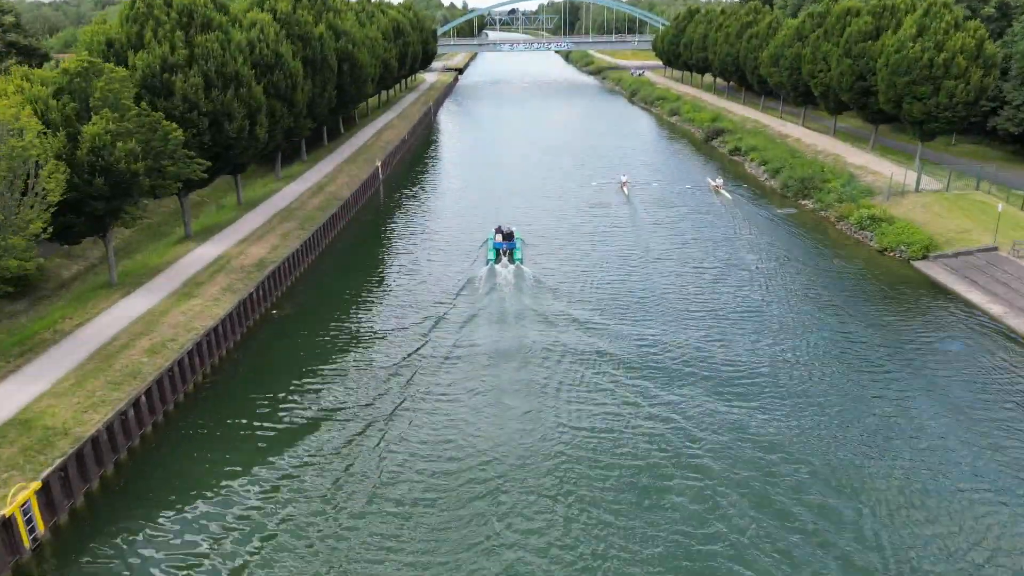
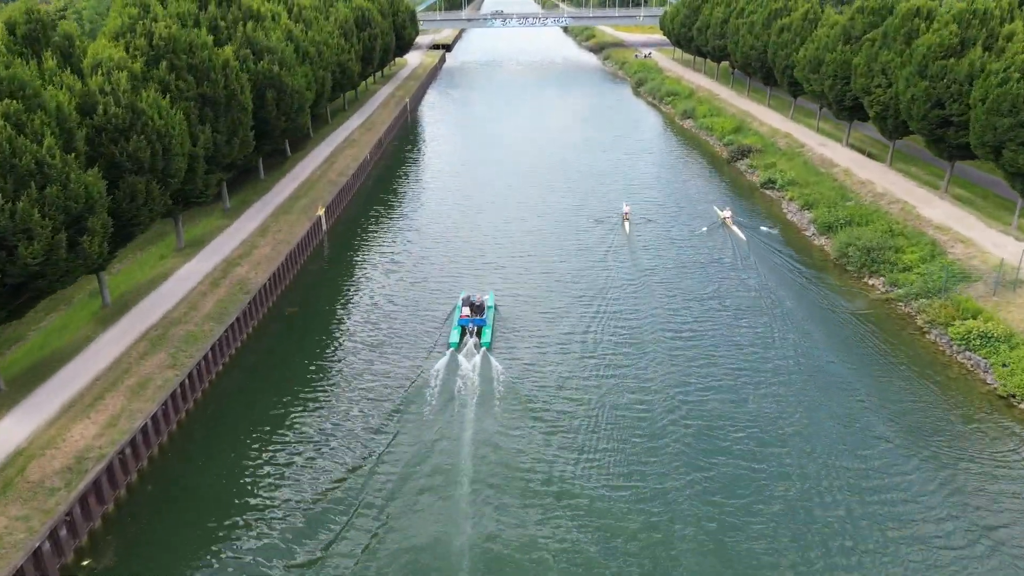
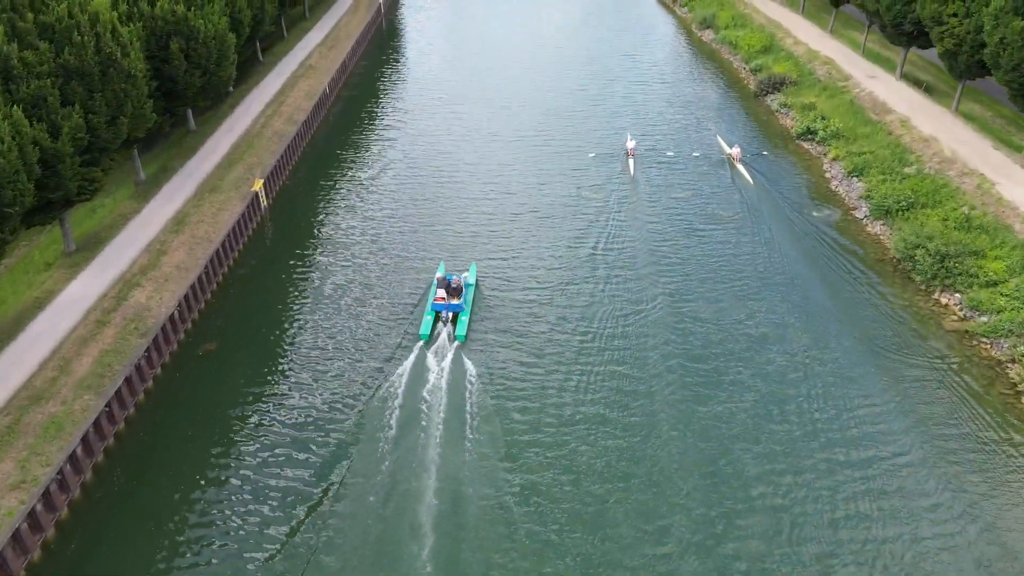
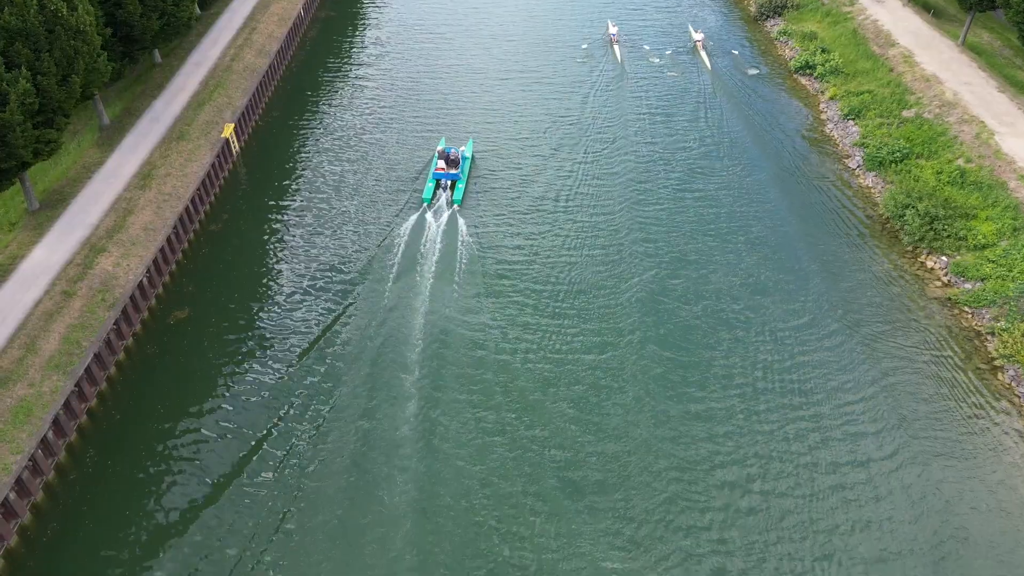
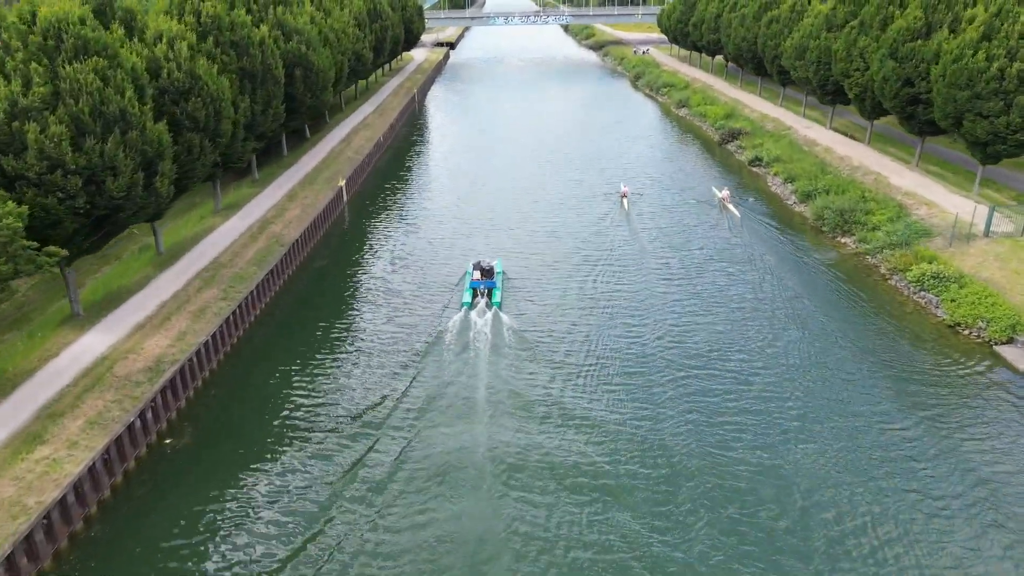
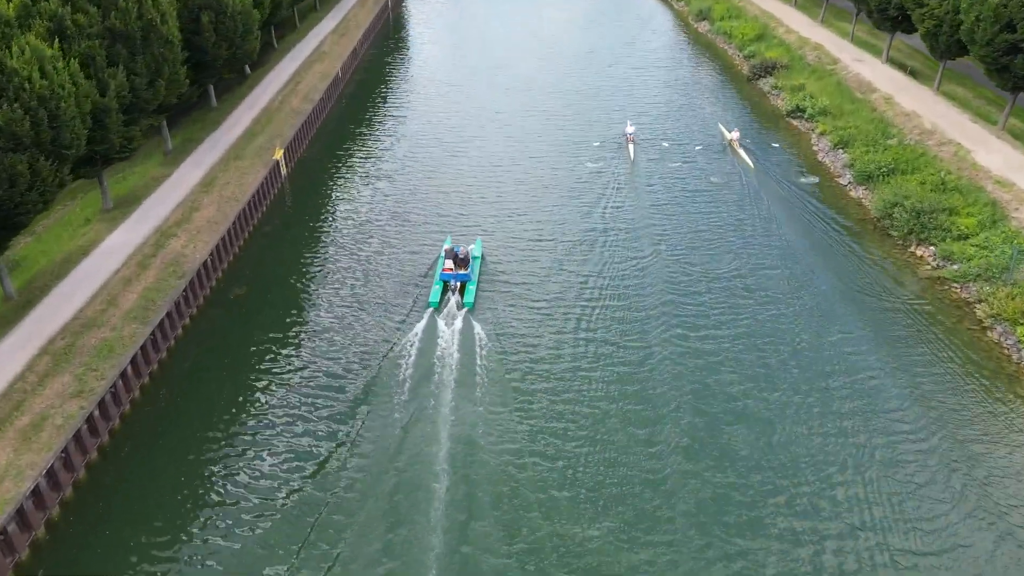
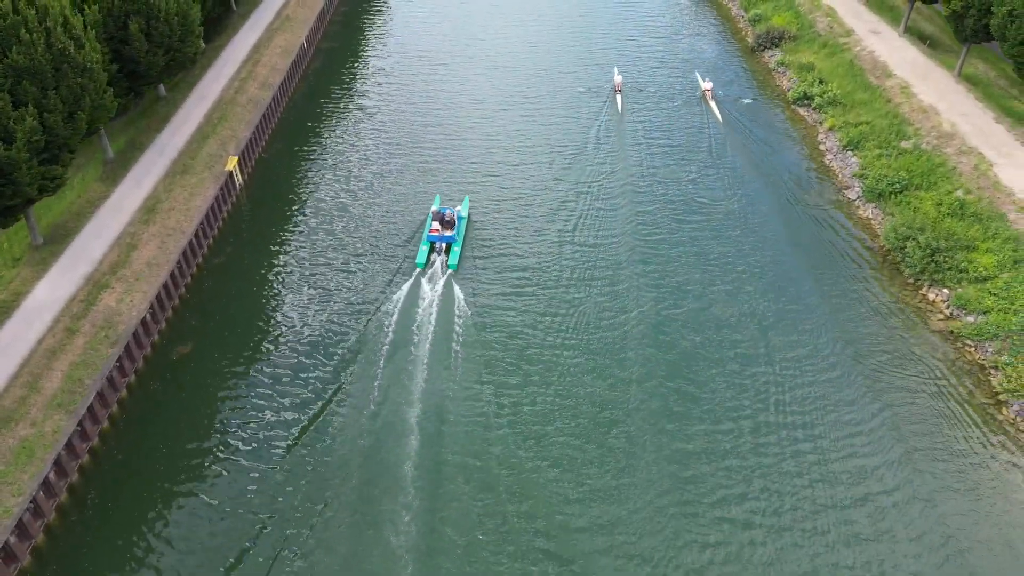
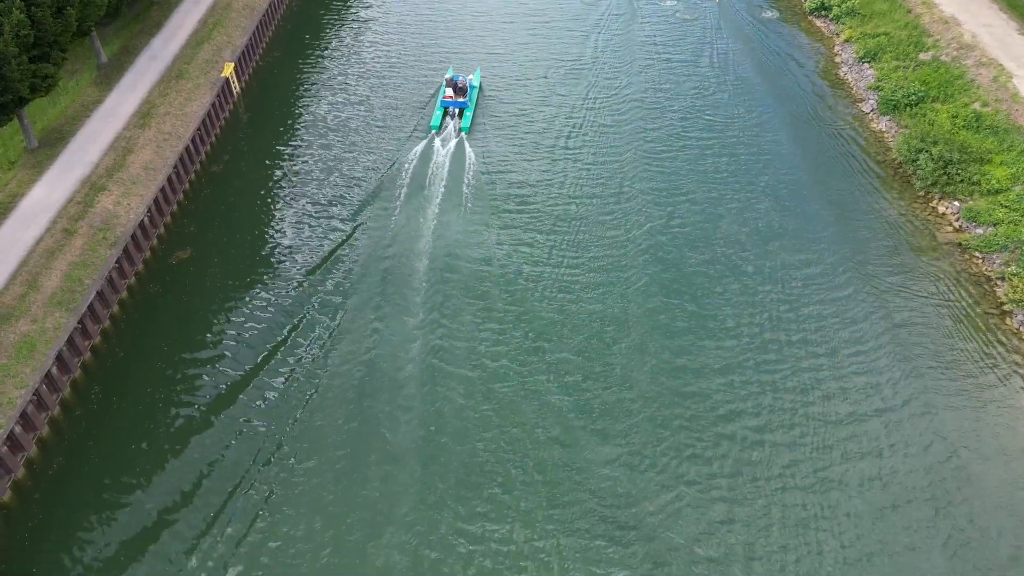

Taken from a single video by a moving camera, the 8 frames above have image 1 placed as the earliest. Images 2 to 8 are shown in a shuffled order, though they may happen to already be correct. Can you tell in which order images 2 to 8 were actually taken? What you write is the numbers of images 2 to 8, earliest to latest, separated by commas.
5, 2, 6, 3, 7, 4, 8
